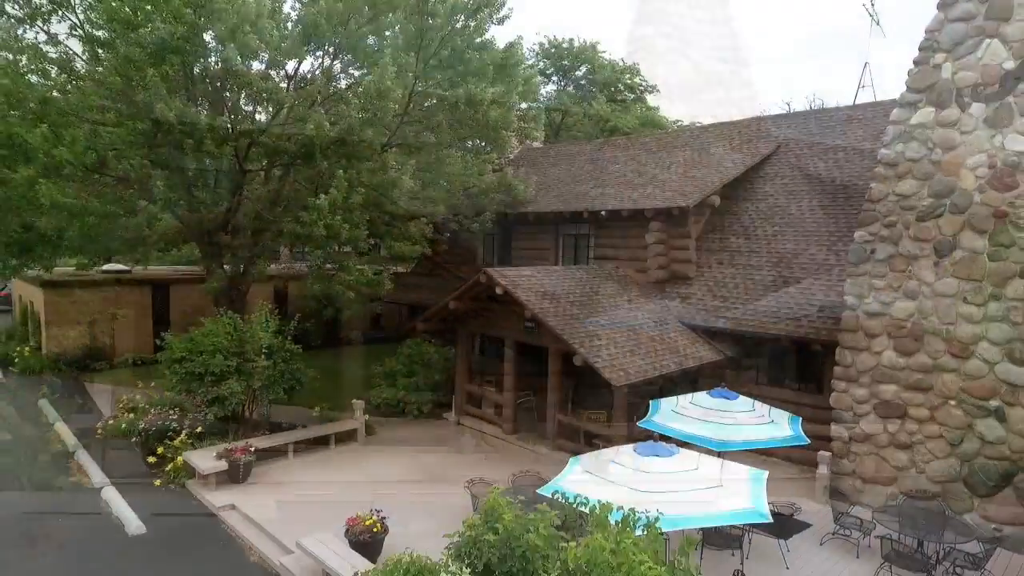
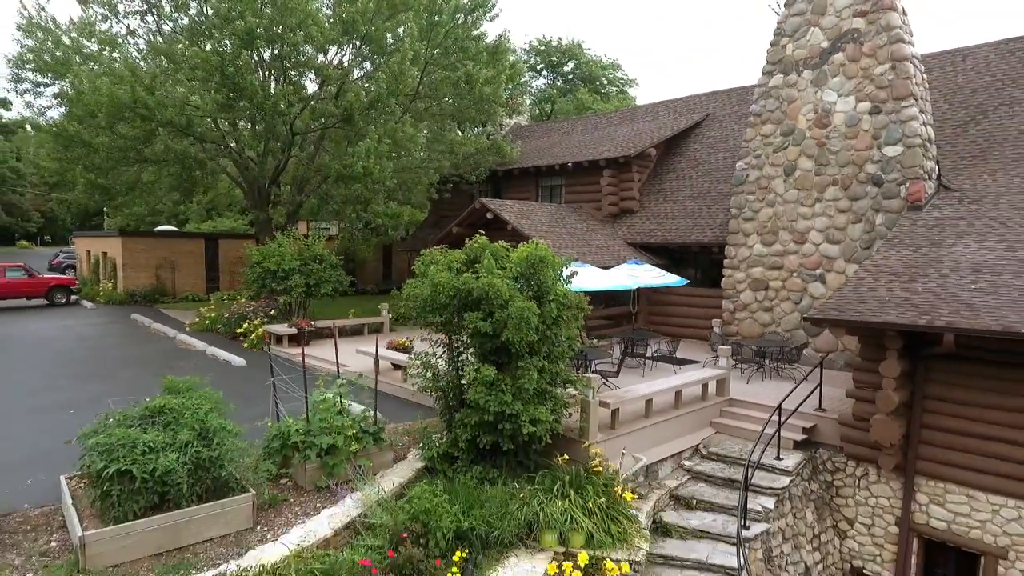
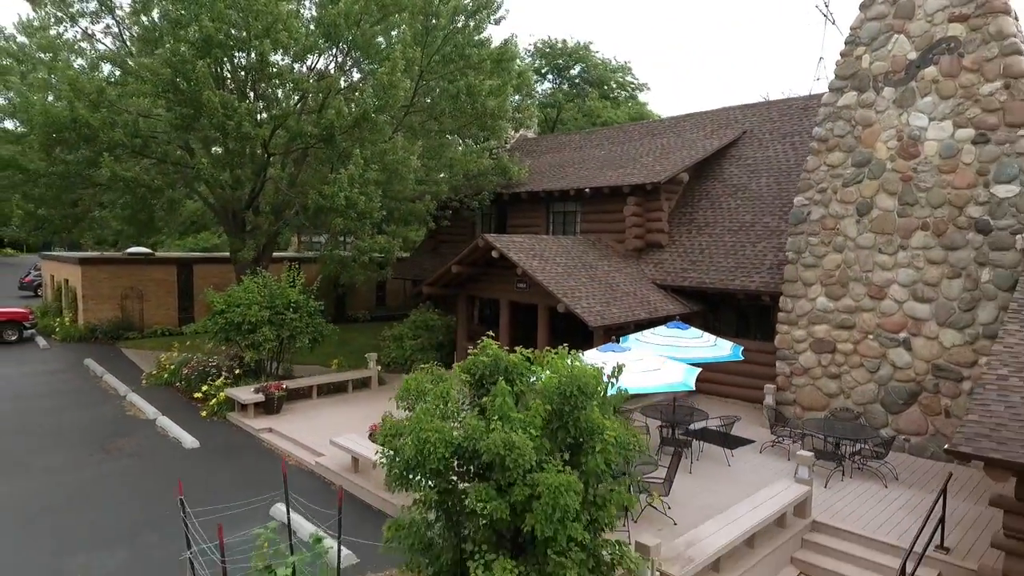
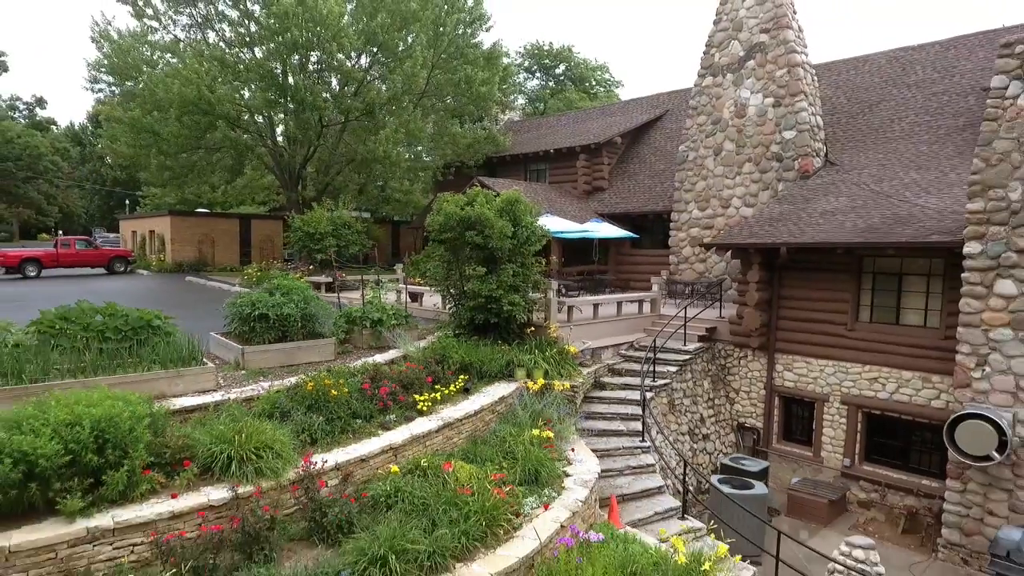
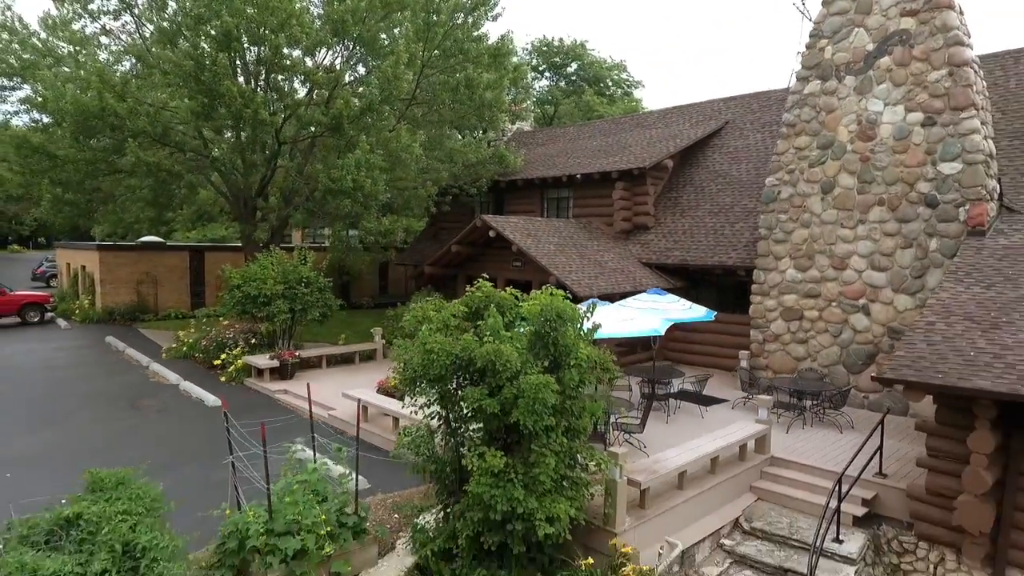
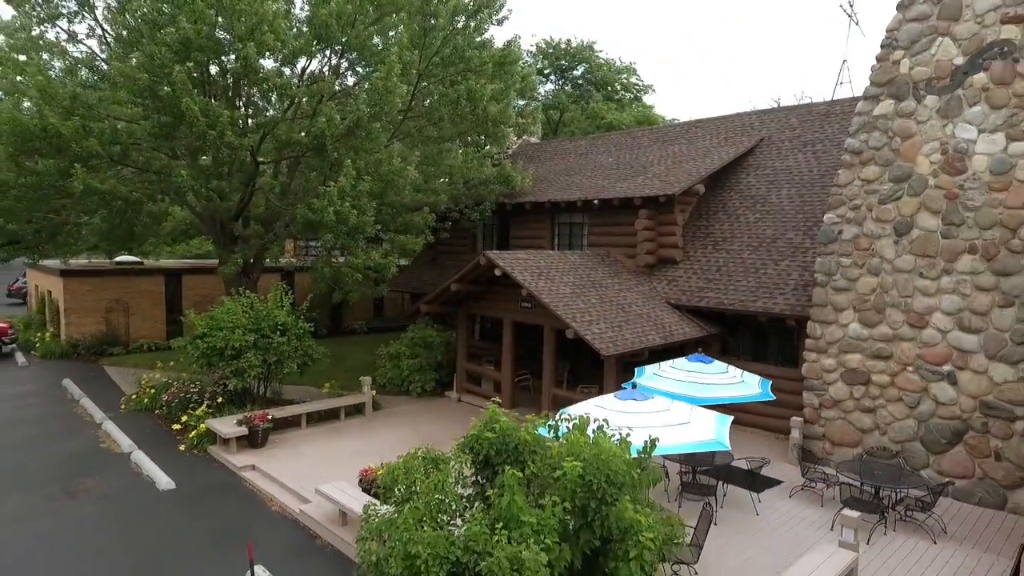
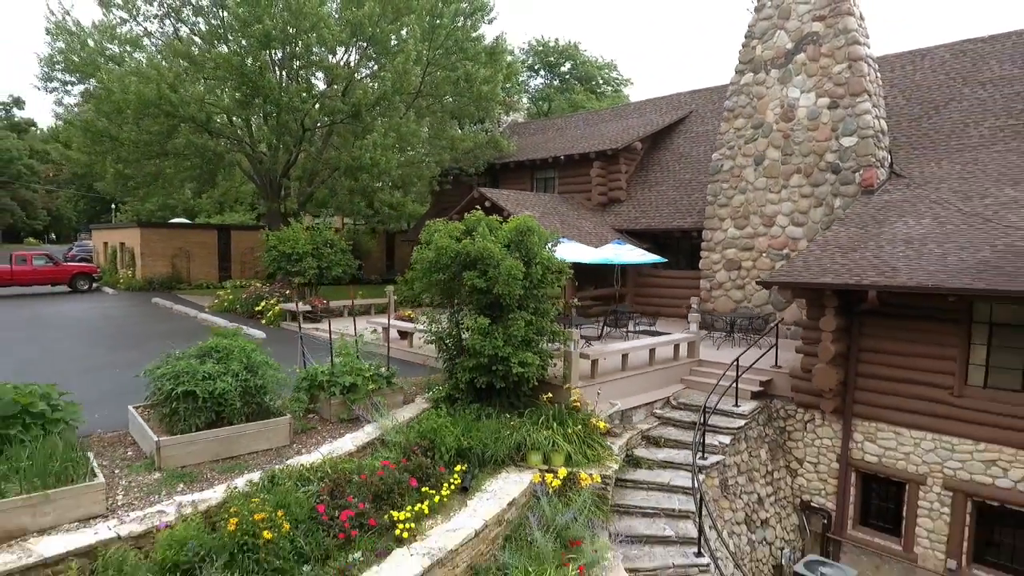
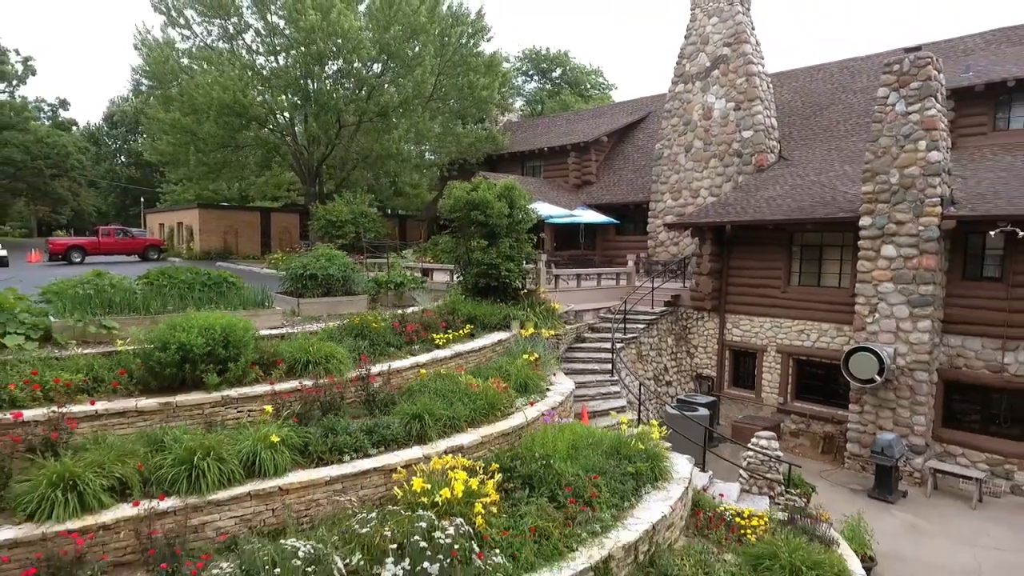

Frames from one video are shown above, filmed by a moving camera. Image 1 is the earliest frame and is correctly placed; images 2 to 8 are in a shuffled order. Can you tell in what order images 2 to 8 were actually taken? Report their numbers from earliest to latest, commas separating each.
6, 3, 5, 2, 7, 4, 8
